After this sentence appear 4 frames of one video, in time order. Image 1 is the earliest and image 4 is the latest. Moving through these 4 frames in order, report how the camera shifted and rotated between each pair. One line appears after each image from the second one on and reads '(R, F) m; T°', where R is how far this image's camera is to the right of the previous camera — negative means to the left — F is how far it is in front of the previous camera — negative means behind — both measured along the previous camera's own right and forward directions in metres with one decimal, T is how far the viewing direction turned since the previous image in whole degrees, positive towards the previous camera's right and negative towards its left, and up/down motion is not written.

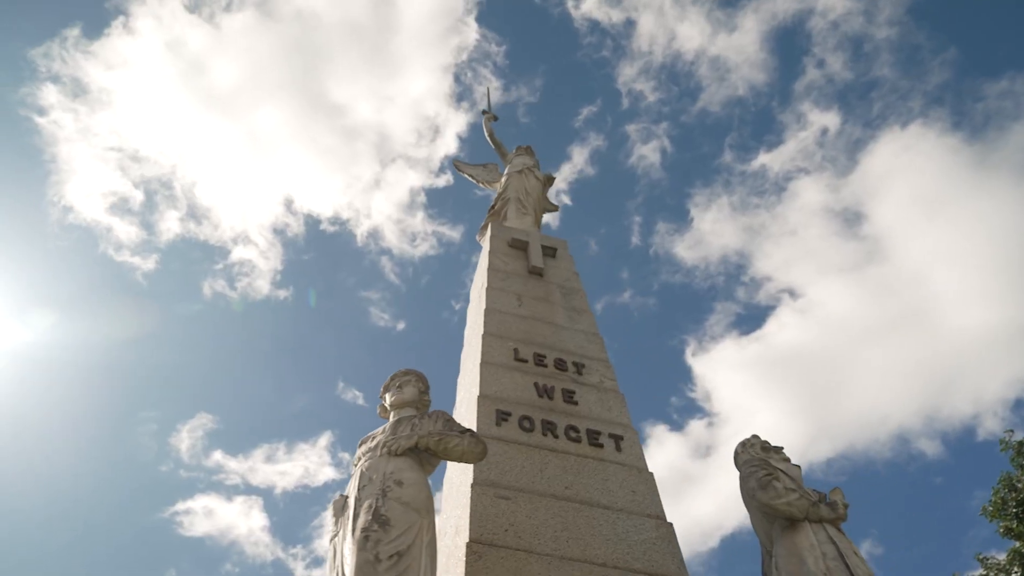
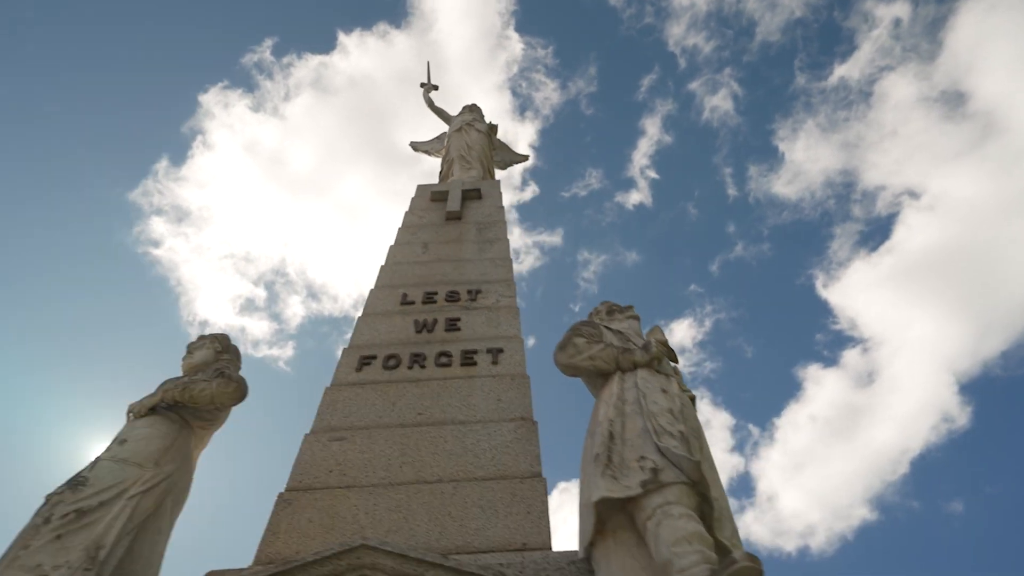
(+2.4, +0.8) m; -7°
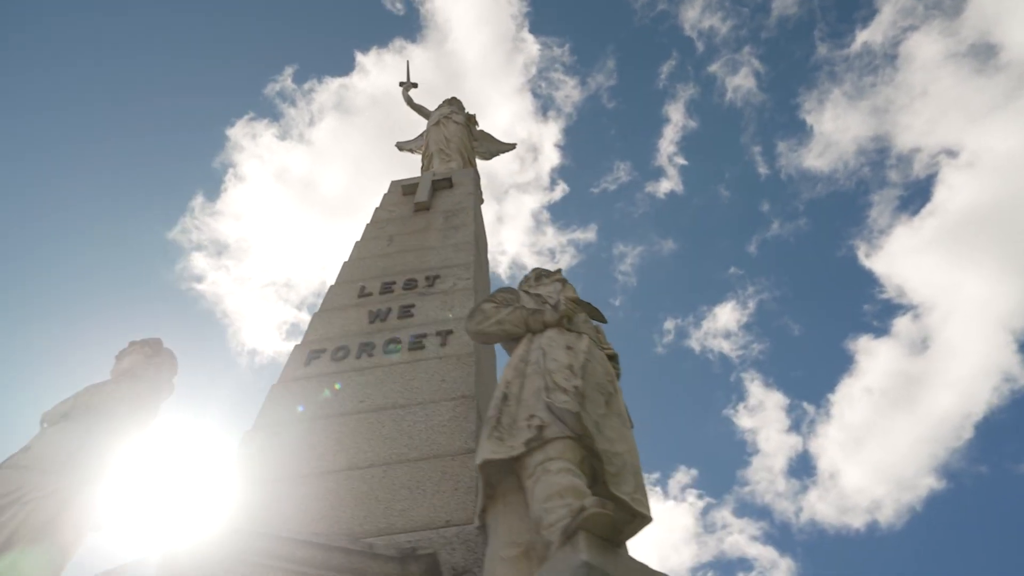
(+0.8, +0.2) m; -2°
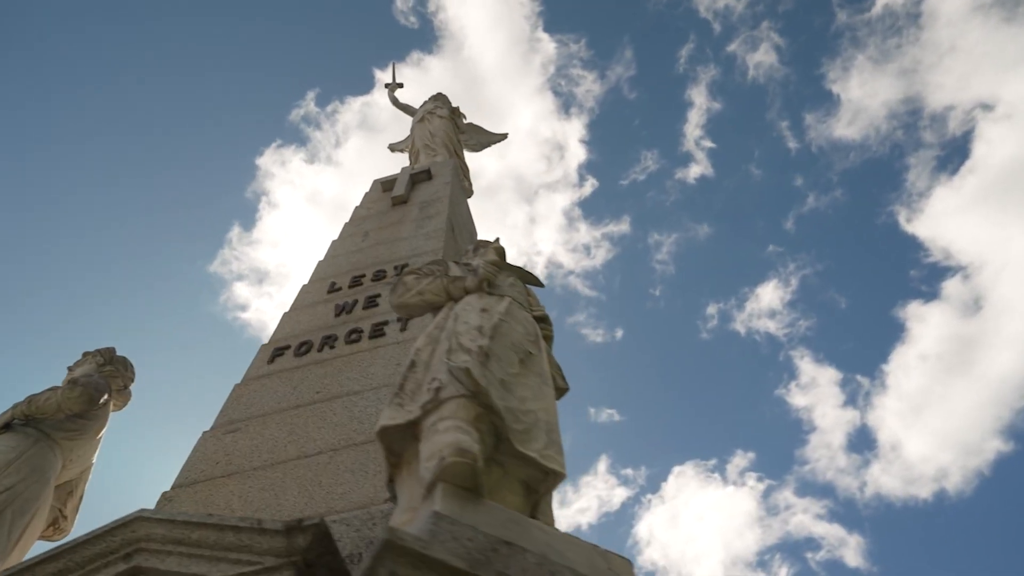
(+0.7, +0.1) m; -2°
